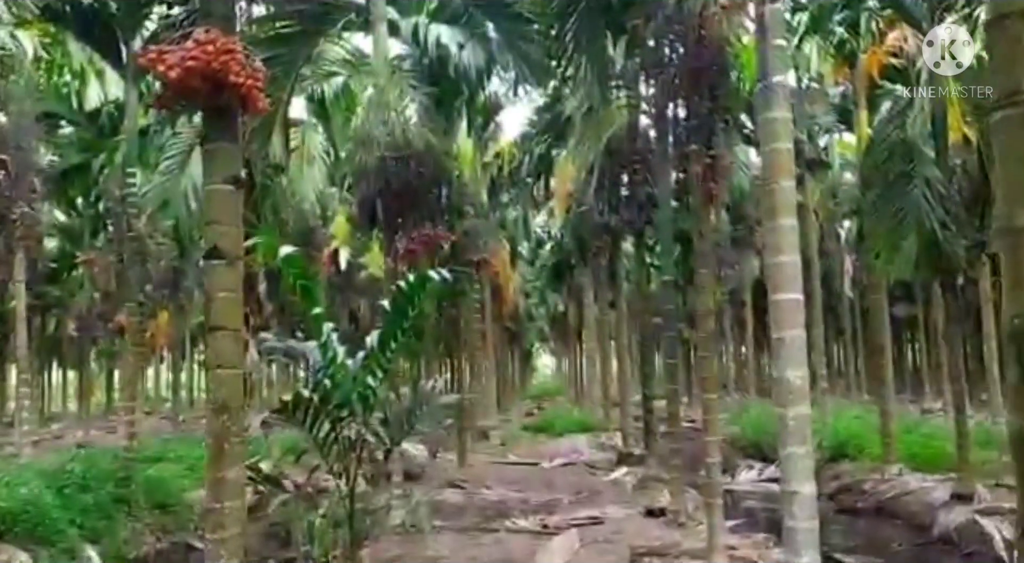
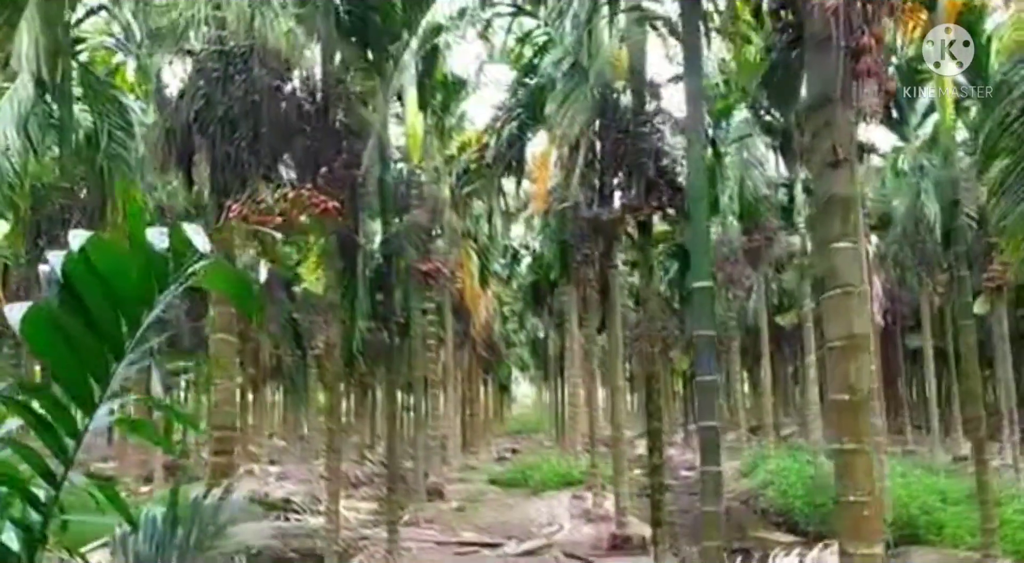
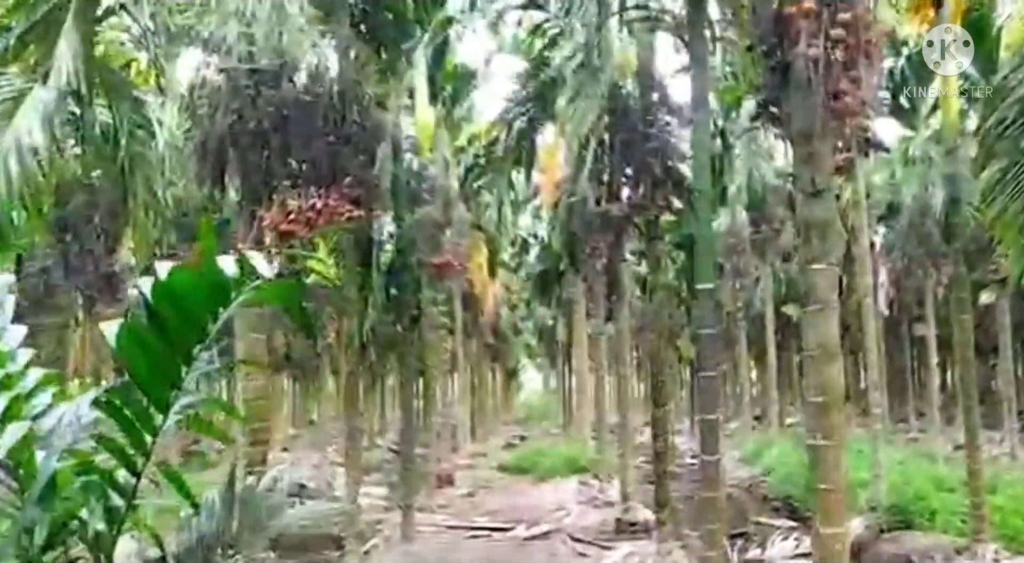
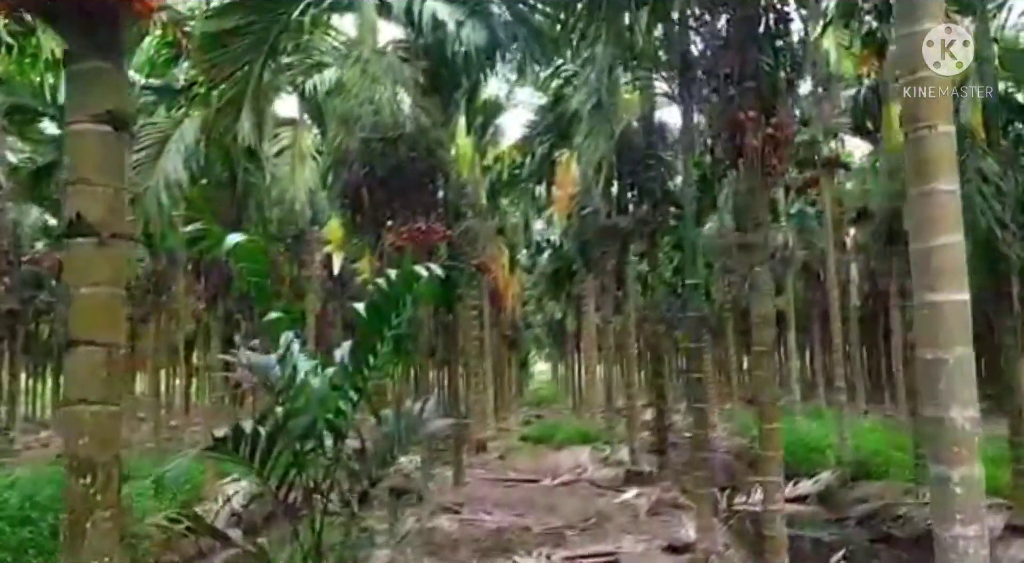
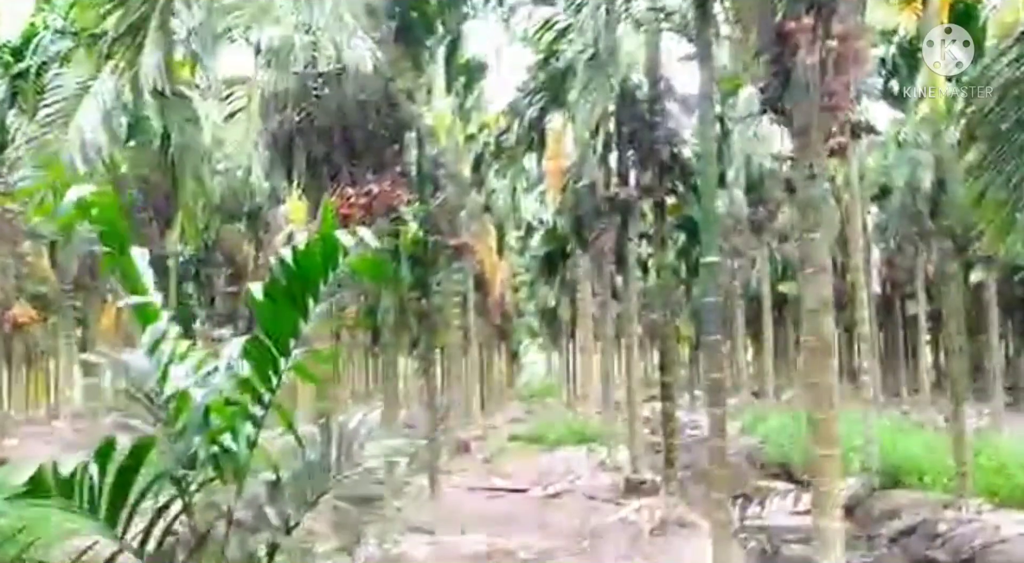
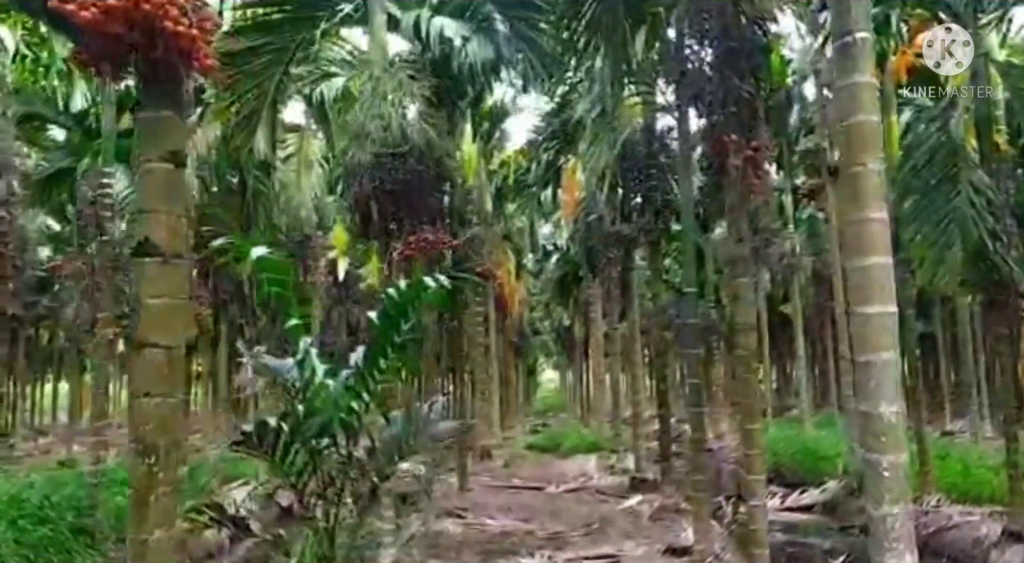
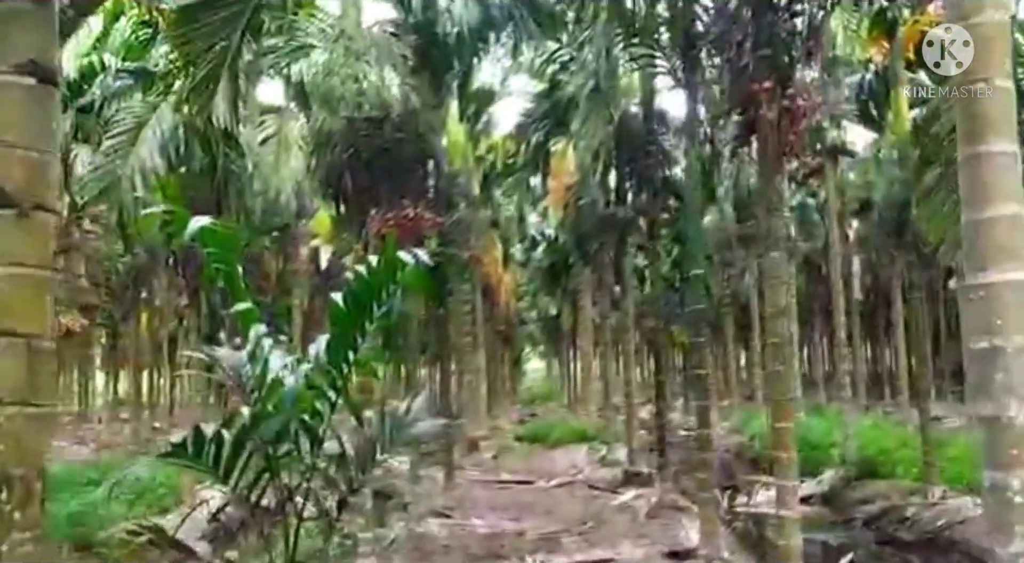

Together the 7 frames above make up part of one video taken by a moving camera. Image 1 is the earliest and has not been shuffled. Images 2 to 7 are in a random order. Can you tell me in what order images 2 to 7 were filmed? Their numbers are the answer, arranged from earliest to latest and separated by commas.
6, 4, 7, 5, 3, 2
